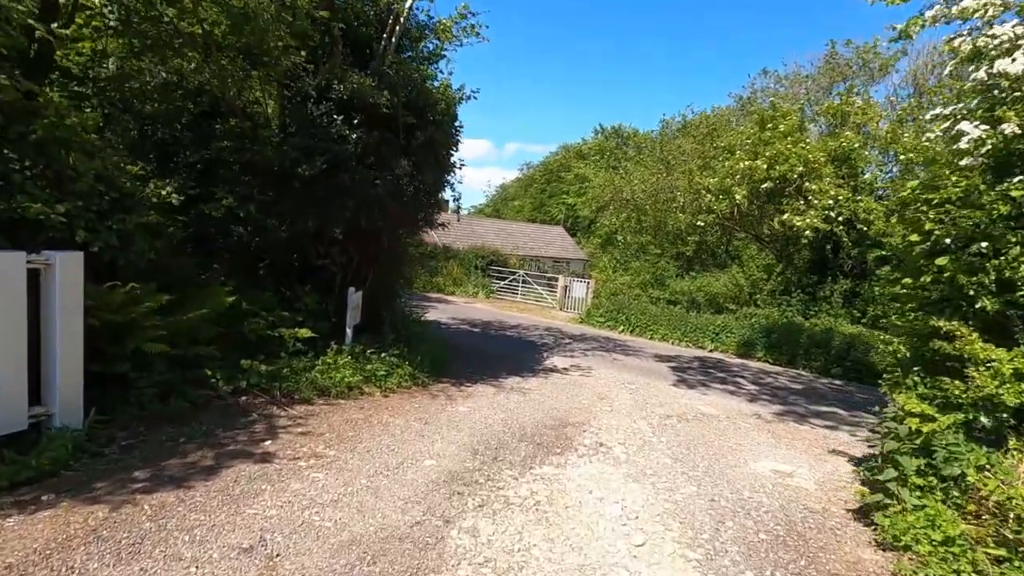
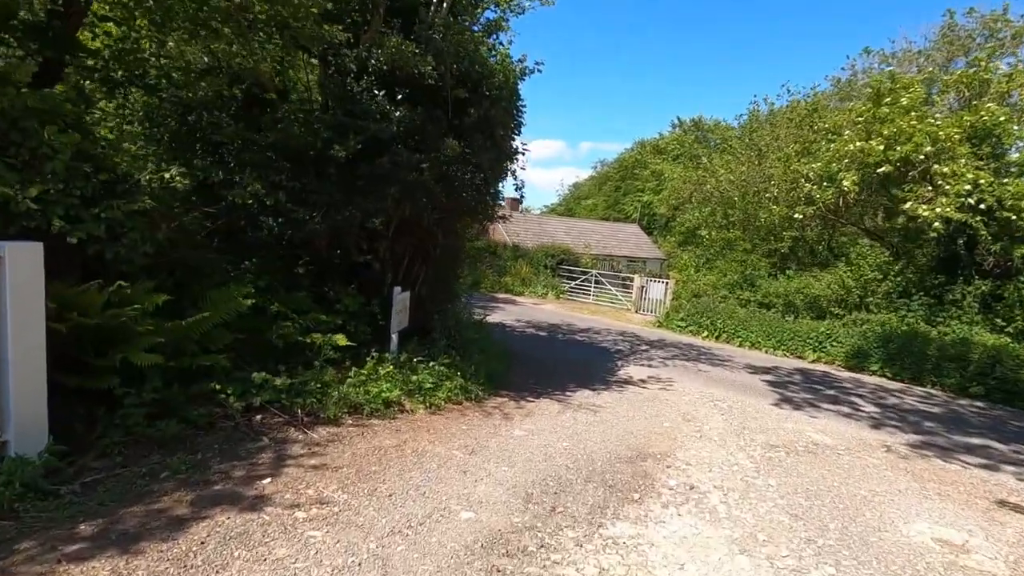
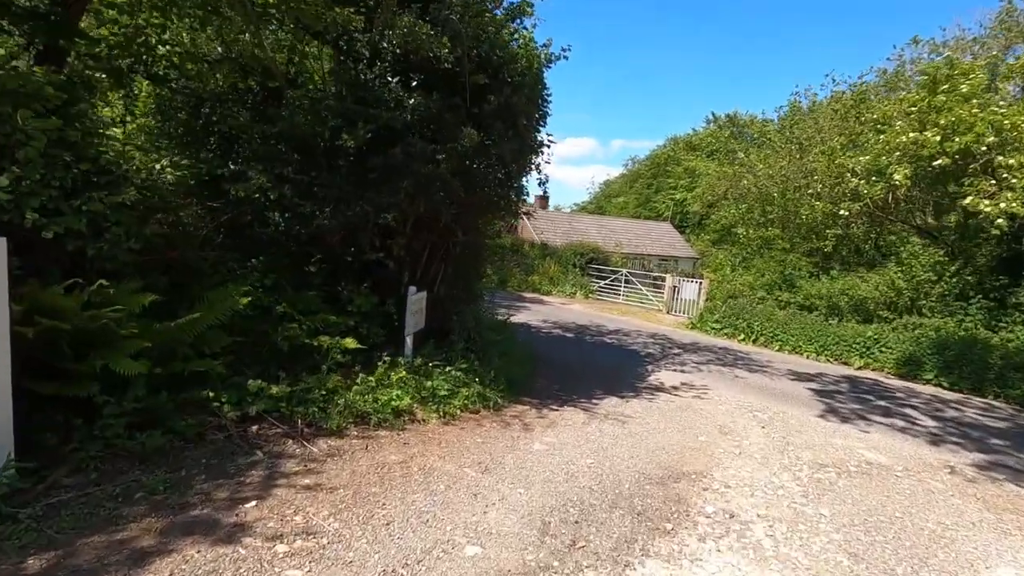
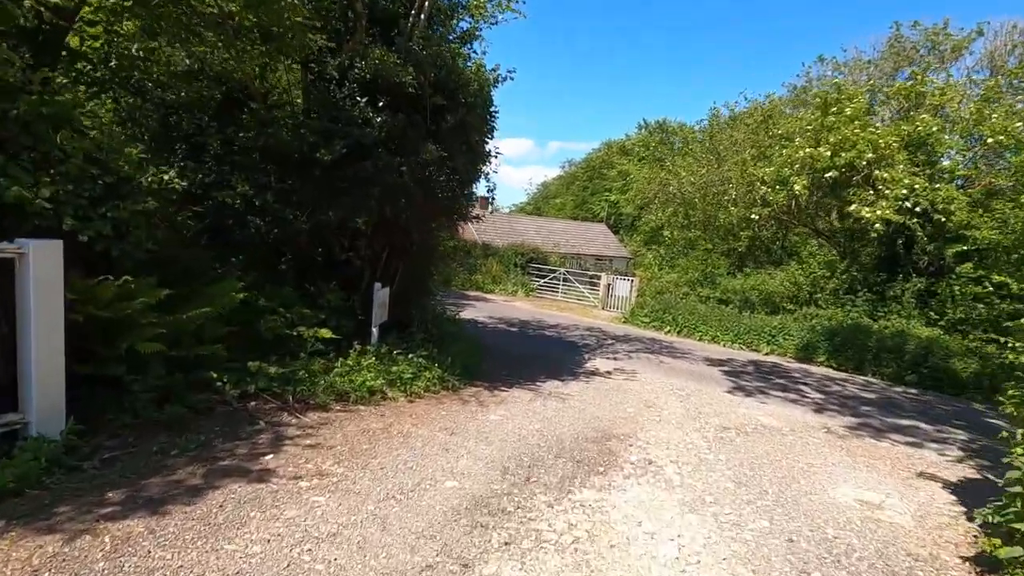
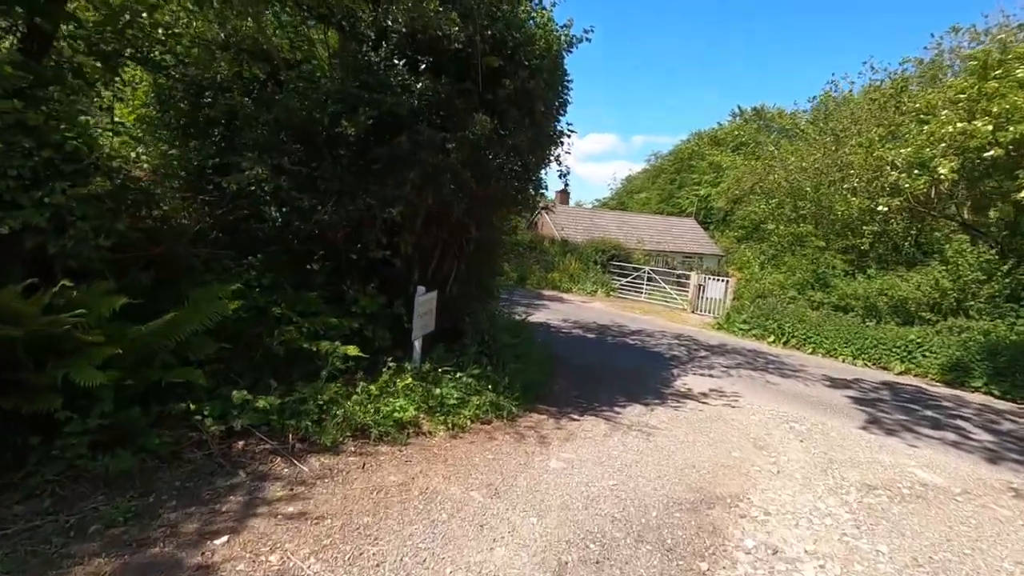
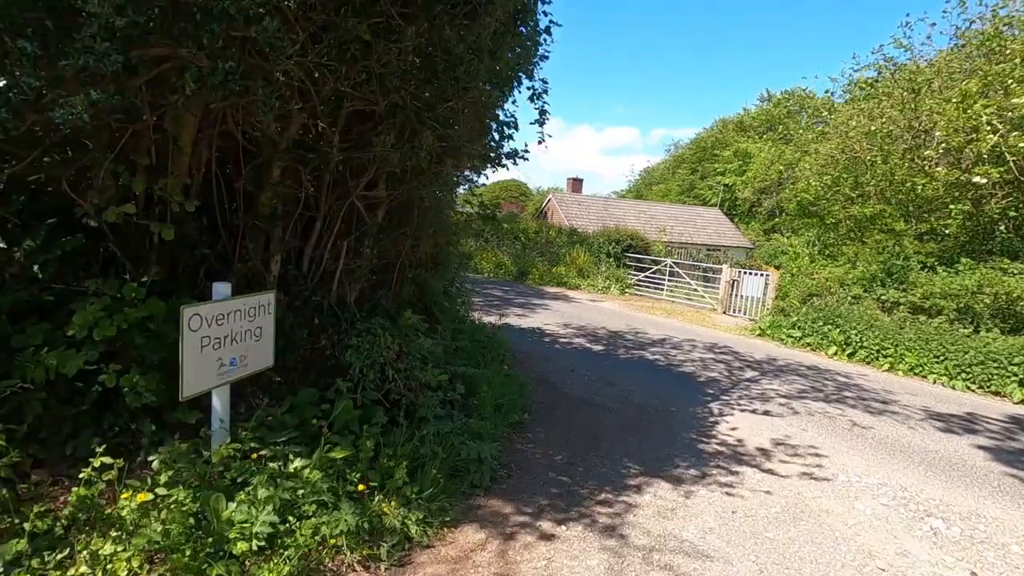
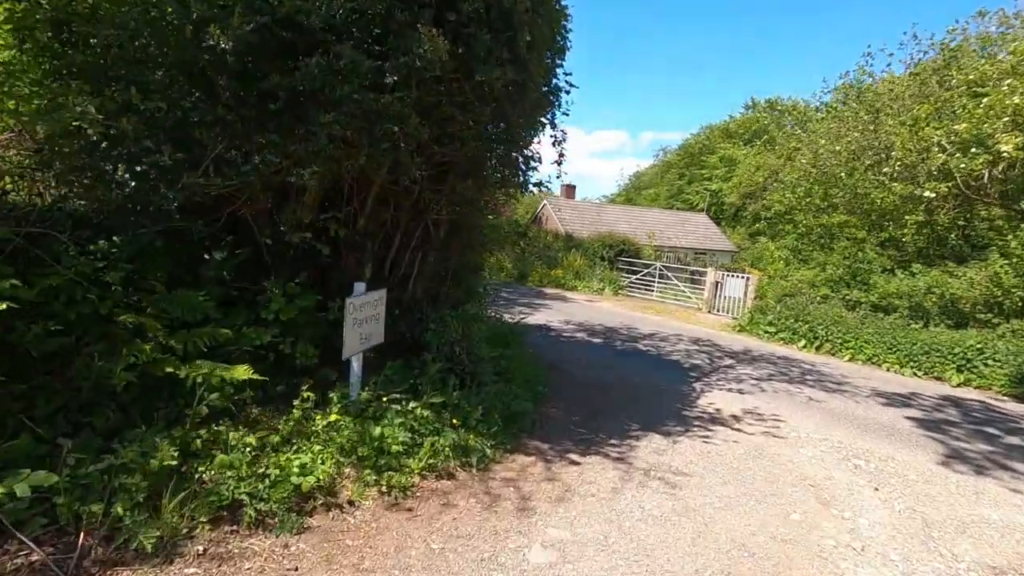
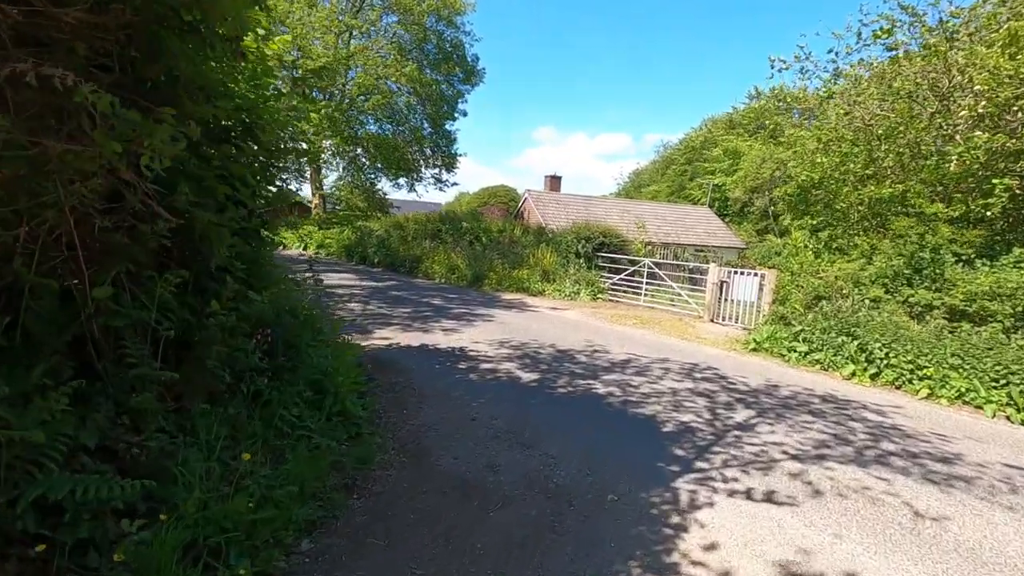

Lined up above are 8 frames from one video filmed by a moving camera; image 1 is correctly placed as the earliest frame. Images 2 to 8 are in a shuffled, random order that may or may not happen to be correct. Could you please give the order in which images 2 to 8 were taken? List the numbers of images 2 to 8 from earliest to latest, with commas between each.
4, 2, 3, 5, 7, 6, 8
